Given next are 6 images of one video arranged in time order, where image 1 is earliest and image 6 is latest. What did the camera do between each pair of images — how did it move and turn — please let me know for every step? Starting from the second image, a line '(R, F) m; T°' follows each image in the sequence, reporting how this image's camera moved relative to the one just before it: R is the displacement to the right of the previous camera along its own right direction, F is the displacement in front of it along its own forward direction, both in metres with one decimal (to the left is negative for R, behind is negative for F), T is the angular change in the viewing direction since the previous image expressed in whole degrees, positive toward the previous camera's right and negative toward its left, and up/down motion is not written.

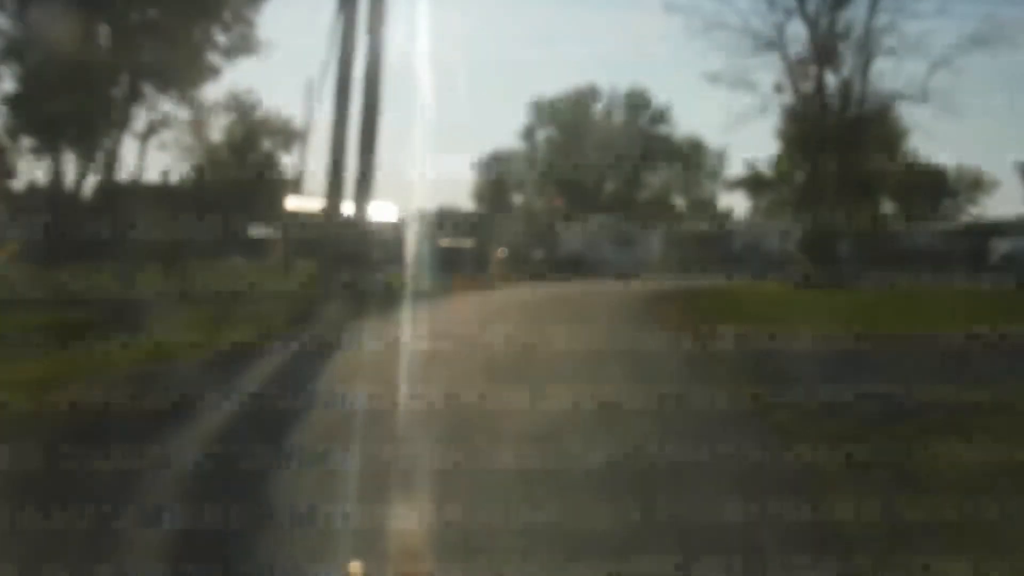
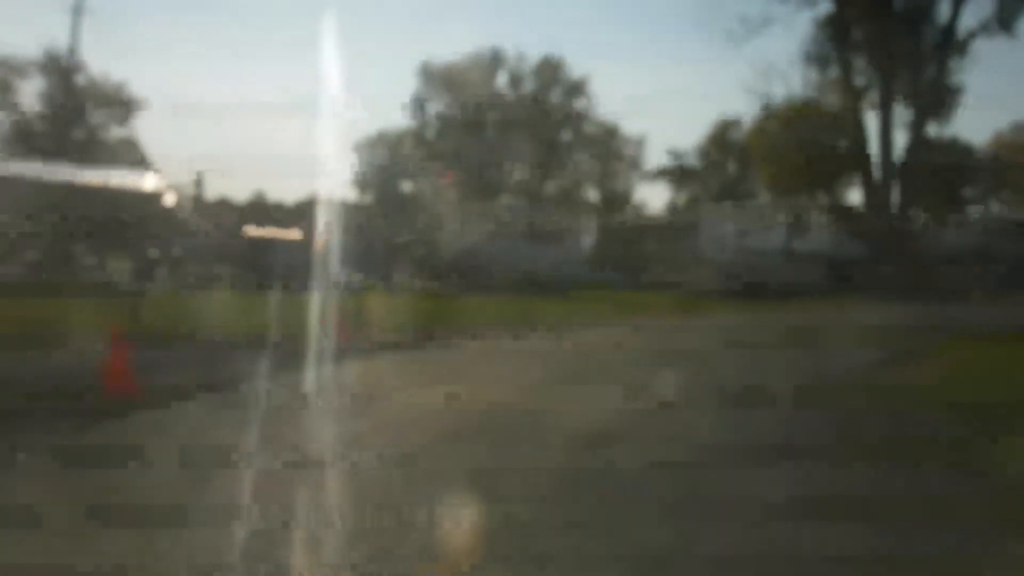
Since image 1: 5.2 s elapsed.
(-0.8, +0.5) m; +6°
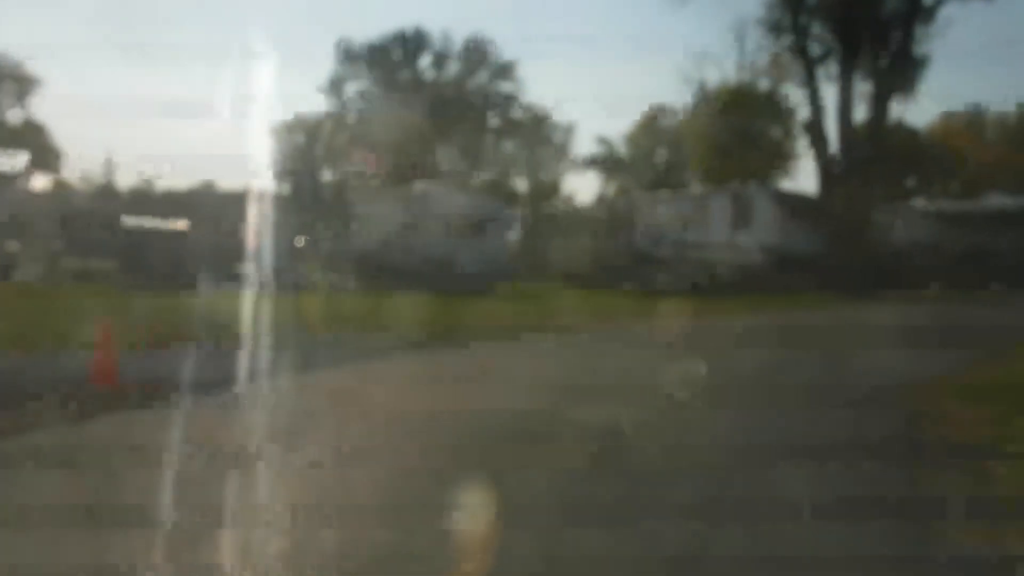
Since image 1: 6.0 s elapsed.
(-0.6, +0.2) m; +4°
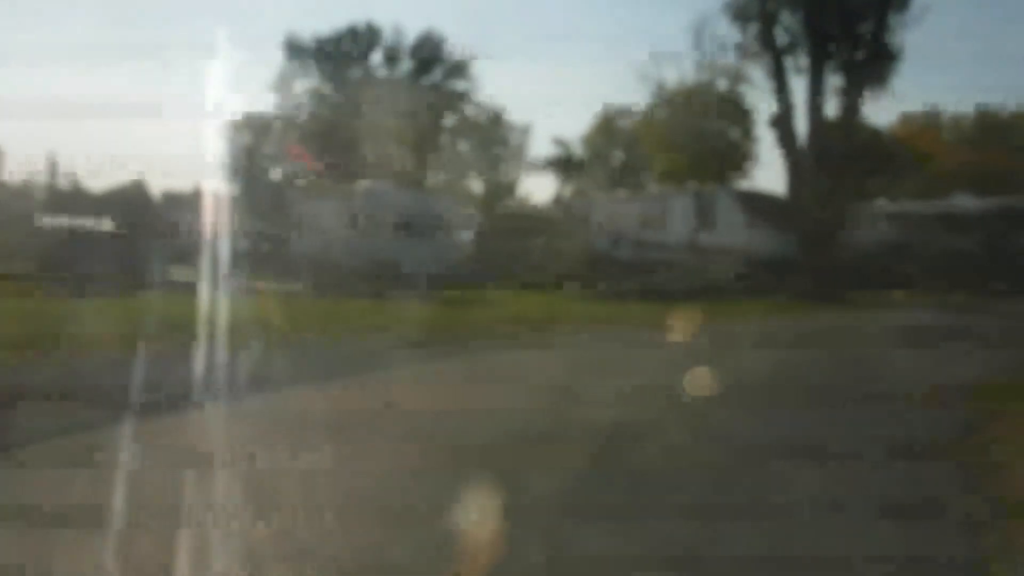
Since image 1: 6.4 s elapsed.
(+1.0, -0.1) m; -7°
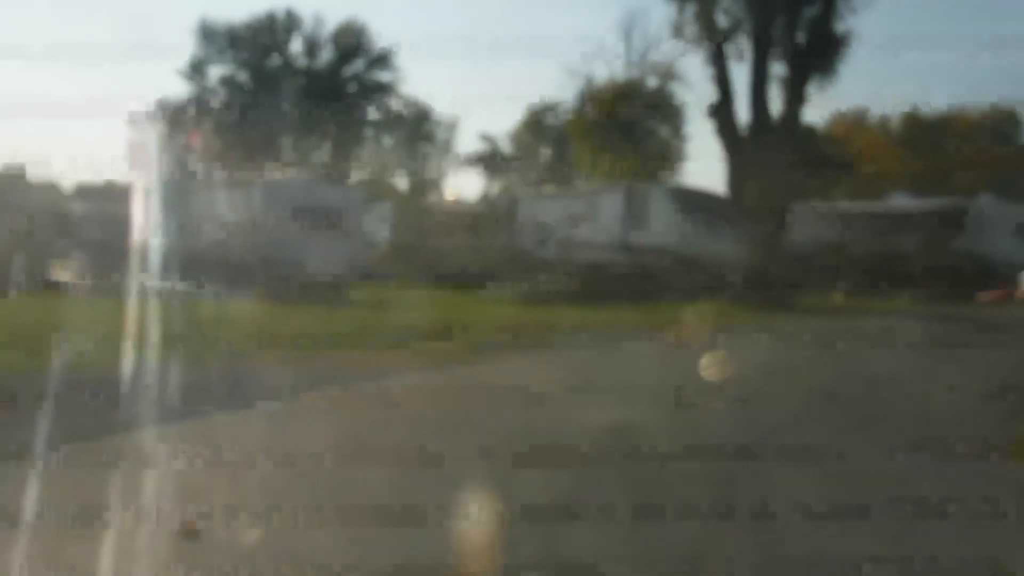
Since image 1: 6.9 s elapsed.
(-0.4, 0.0) m; +3°
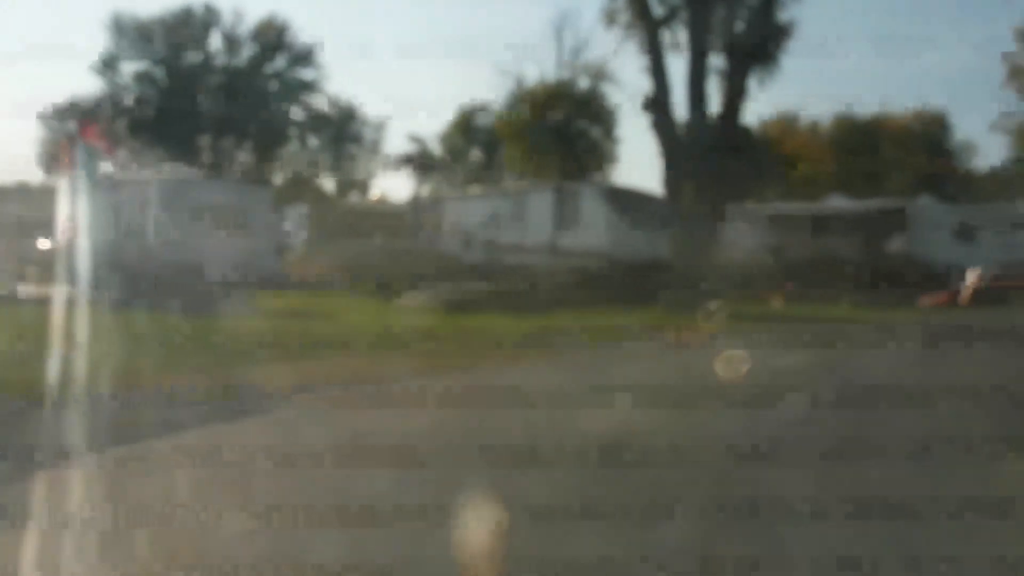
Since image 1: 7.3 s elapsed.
(+0.5, -0.1) m; -4°
